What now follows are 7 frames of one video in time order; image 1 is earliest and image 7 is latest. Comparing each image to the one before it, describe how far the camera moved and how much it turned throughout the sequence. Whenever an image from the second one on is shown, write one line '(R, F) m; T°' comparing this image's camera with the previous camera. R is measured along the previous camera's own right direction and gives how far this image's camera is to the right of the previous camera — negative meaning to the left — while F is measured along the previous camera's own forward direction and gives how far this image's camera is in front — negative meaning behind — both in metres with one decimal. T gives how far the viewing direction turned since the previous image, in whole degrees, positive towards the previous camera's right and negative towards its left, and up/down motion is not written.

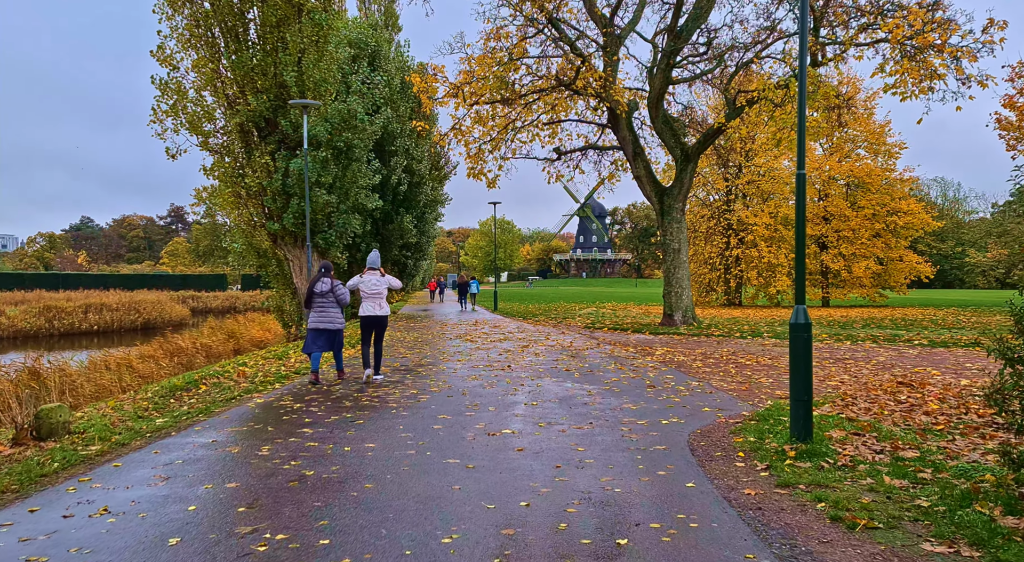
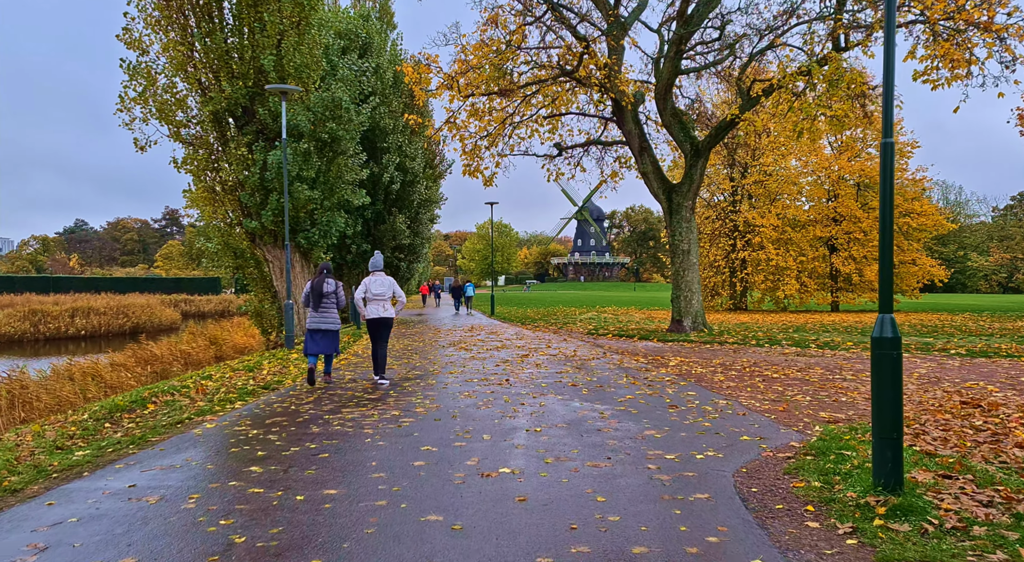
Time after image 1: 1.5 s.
(0.0, +1.5) m; 0°
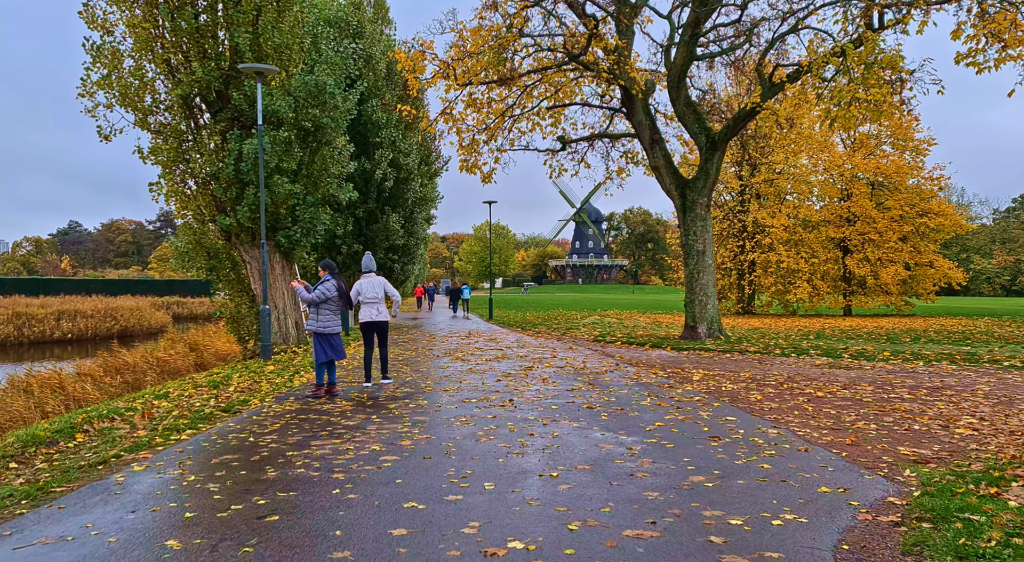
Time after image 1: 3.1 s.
(-0.1, +1.7) m; 0°
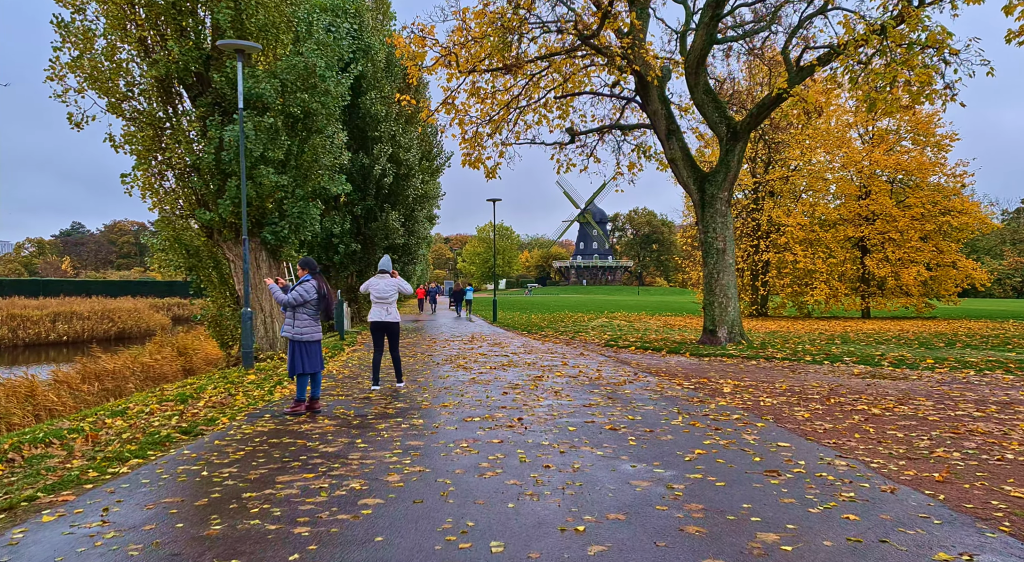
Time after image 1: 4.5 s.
(-0.1, +1.4) m; 0°
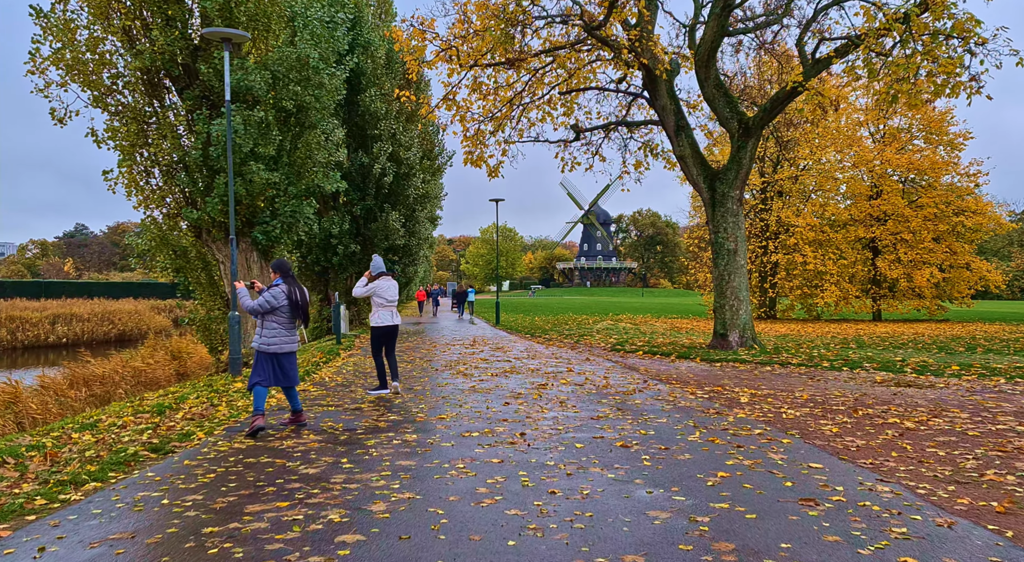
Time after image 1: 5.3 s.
(0.0, +0.7) m; 0°
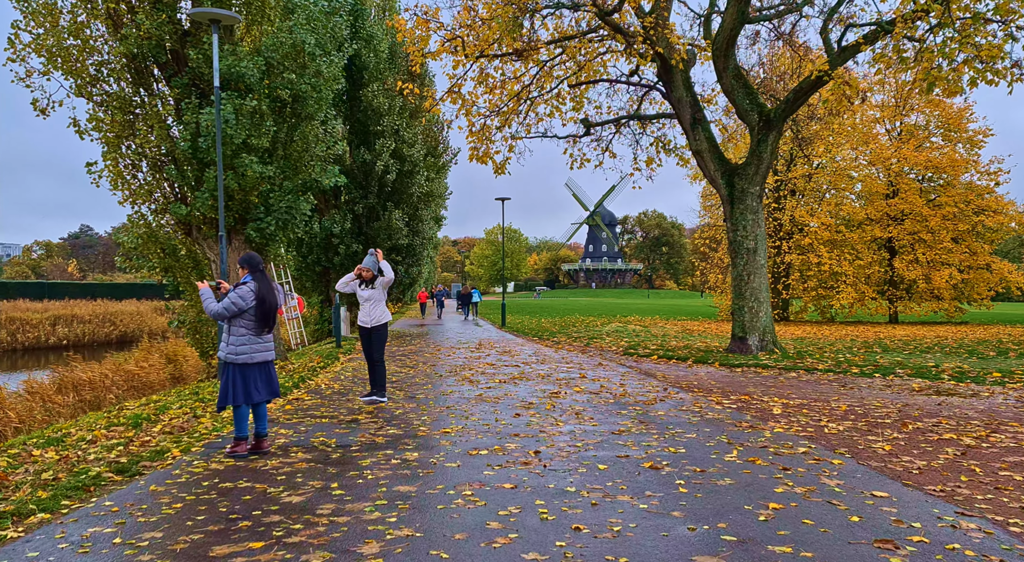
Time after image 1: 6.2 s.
(-0.1, +0.9) m; 0°
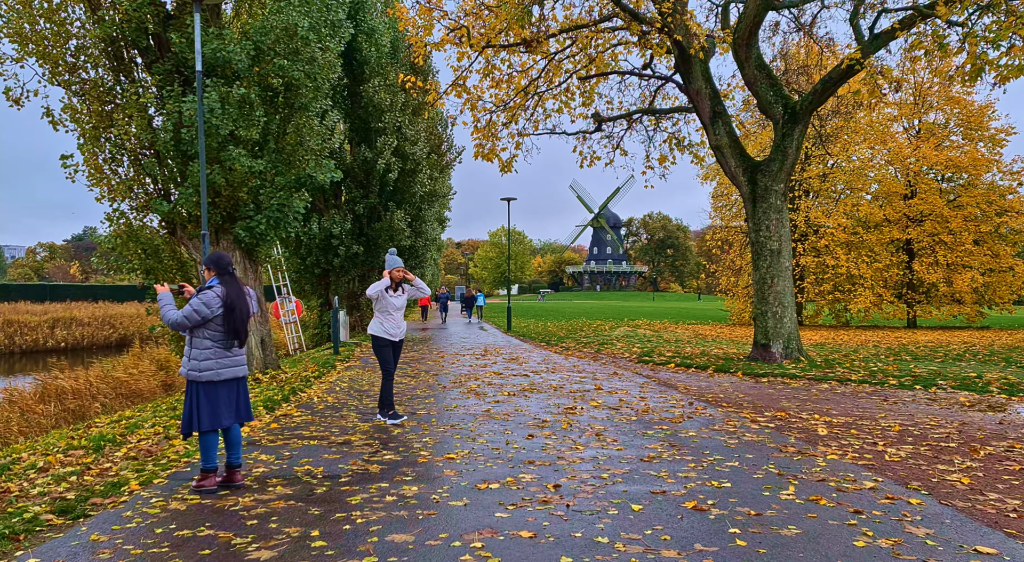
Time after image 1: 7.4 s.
(-0.1, +1.0) m; 0°
